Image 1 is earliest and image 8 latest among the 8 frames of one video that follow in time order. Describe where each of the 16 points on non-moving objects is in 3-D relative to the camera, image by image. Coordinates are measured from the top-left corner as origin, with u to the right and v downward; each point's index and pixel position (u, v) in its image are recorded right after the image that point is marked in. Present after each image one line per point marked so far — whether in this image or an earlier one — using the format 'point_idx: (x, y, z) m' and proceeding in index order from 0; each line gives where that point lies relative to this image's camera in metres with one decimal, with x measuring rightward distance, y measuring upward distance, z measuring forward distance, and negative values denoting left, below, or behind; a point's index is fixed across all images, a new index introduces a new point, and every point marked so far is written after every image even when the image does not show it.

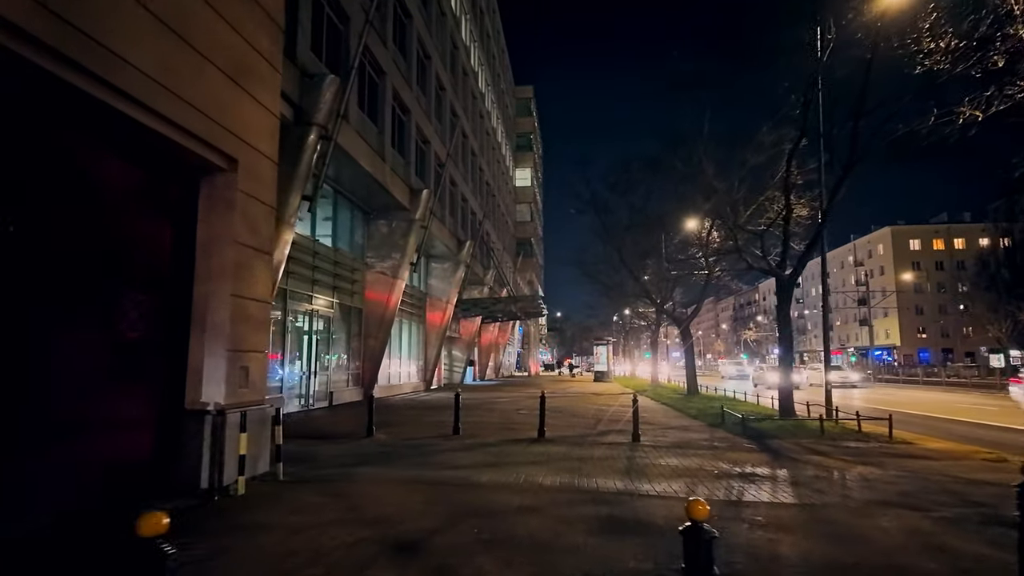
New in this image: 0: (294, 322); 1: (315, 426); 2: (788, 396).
0: (-7.4, -1.1, +19.8) m
1: (-5.7, -3.9, +17.1) m
2: (+9.0, -3.5, +19.1) m
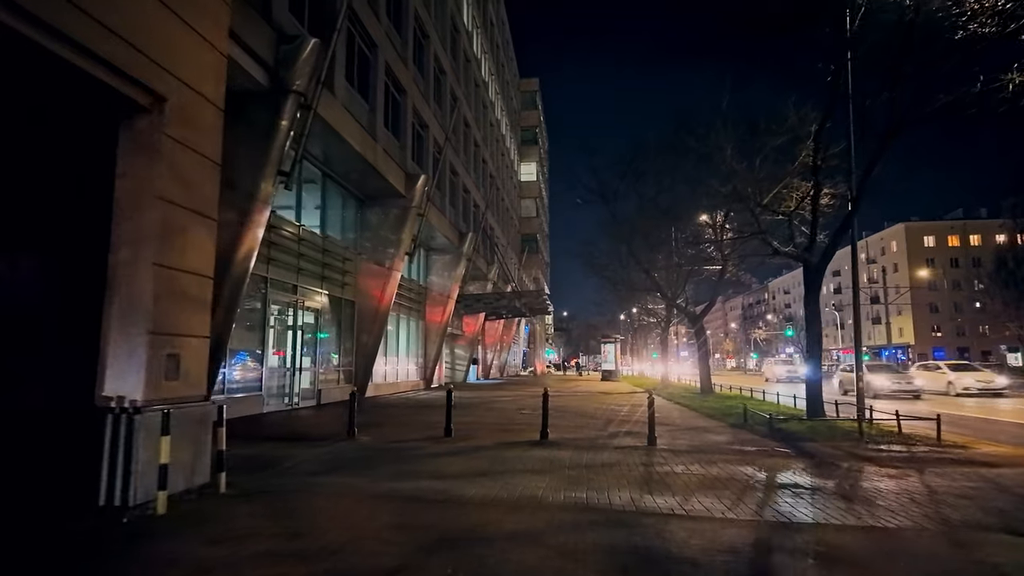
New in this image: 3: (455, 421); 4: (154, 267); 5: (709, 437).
0: (-7.4, -0.8, +18.2) m
1: (-5.7, -3.6, +15.5) m
2: (+9.0, -3.1, +17.3) m
3: (-1.6, -3.6, +15.7) m
4: (-4.1, +0.2, +6.8) m
5: (+4.5, -3.5, +13.7) m
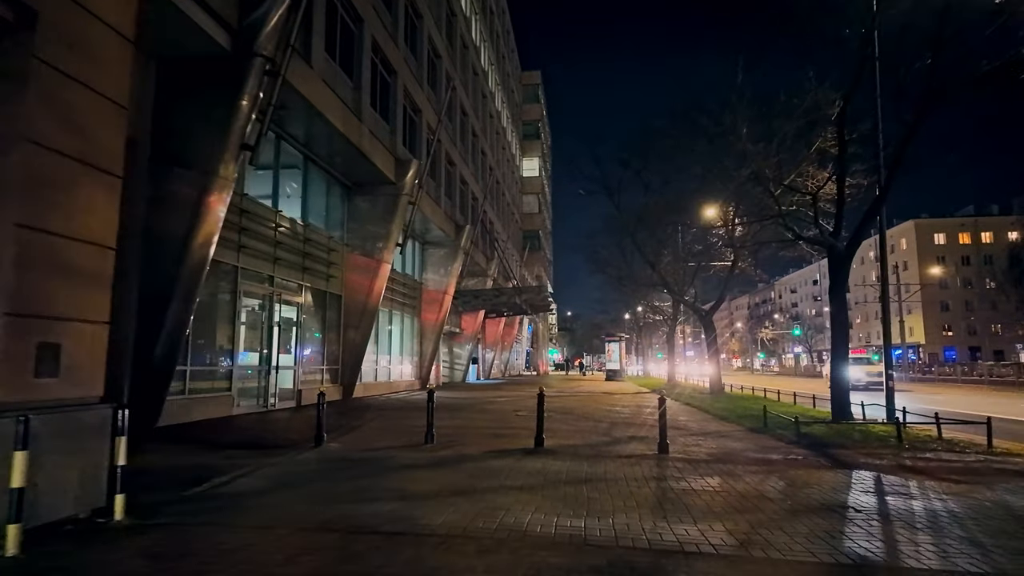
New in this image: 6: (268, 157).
0: (-7.5, -0.5, +16.7) m
1: (-5.9, -3.3, +14.0) m
2: (+8.9, -2.9, +15.7) m
3: (-1.7, -3.3, +14.1) m
4: (-4.3, +0.5, +5.2) m
5: (+4.4, -3.2, +12.1) m
6: (-7.5, +3.9, +18.0) m
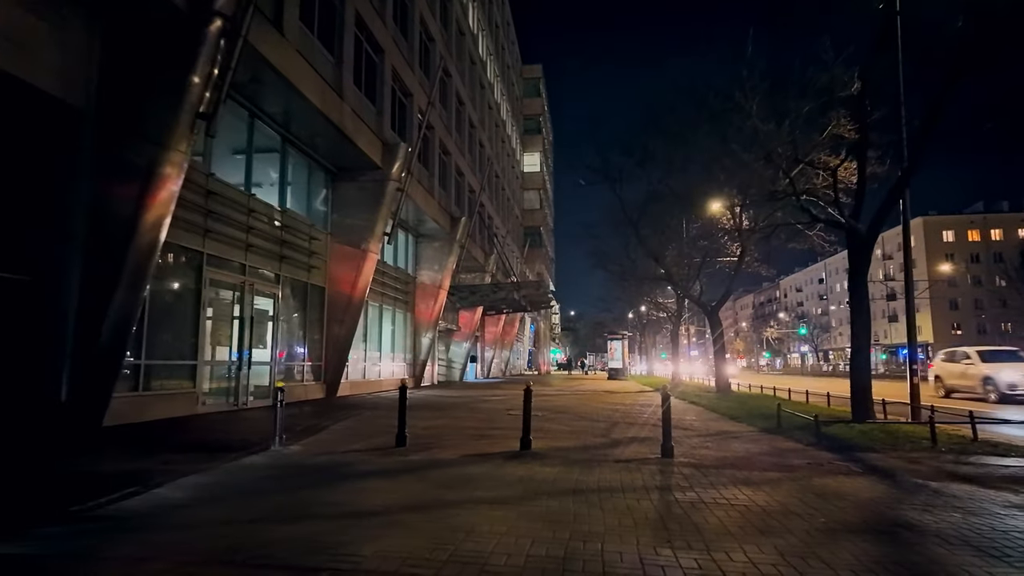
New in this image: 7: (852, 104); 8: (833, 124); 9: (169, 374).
0: (-7.7, -0.2, +15.4) m
1: (-6.1, -3.0, +12.7) m
2: (+8.6, -2.5, +14.3) m
3: (-2.0, -3.0, +12.8) m
4: (-4.6, +0.8, +3.9) m
5: (+4.1, -2.9, +10.8) m
6: (-7.8, +4.2, +16.8) m
7: (+9.7, +5.2, +16.9) m
8: (+9.3, +4.7, +17.2) m
9: (-8.0, -2.0, +13.6) m
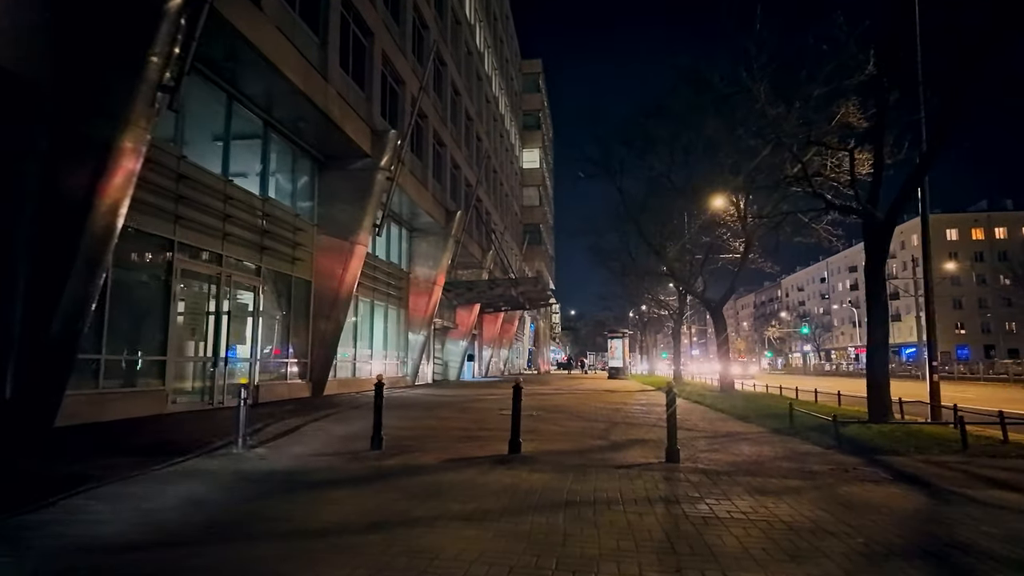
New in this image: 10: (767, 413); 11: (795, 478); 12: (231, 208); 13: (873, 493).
0: (-7.9, 0.0, +14.5) m
1: (-6.3, -2.8, +11.7) m
2: (+8.5, -2.3, +13.4) m
3: (-2.2, -2.8, +11.9) m
4: (-4.8, +1.0, +3.0) m
5: (+3.9, -2.7, +9.8) m
6: (-8.0, +4.5, +15.8) m
7: (+9.6, +5.4, +15.9) m
8: (+9.2, +4.9, +16.3) m
9: (-8.2, -1.8, +12.7) m
10: (+6.5, -3.2, +15.0) m
11: (+3.6, -2.4, +7.4) m
12: (-7.5, +2.1, +15.7) m
13: (+4.2, -2.4, +6.8) m
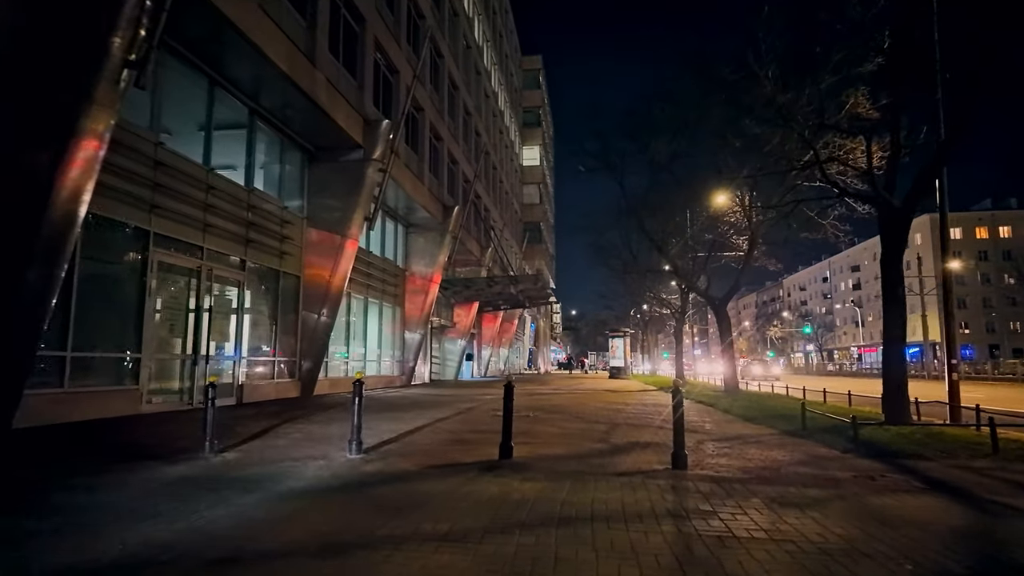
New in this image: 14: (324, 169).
0: (-8.0, +0.1, +13.8) m
1: (-6.4, -2.7, +11.0) m
2: (+8.3, -2.2, +12.6) m
3: (-2.3, -2.7, +11.1) m
4: (-4.9, +1.2, +2.2) m
5: (+3.8, -2.5, +9.1) m
6: (-8.1, +4.6, +15.1) m
7: (+9.5, +5.6, +15.2) m
8: (+9.1, +5.1, +15.5) m
9: (-8.3, -1.6, +12.0) m
10: (+6.4, -3.1, +14.3) m
11: (+3.4, -2.3, +6.7) m
12: (-7.6, +2.3, +15.0) m
13: (+4.1, -2.2, +6.0) m
14: (-6.4, +4.0, +19.9) m
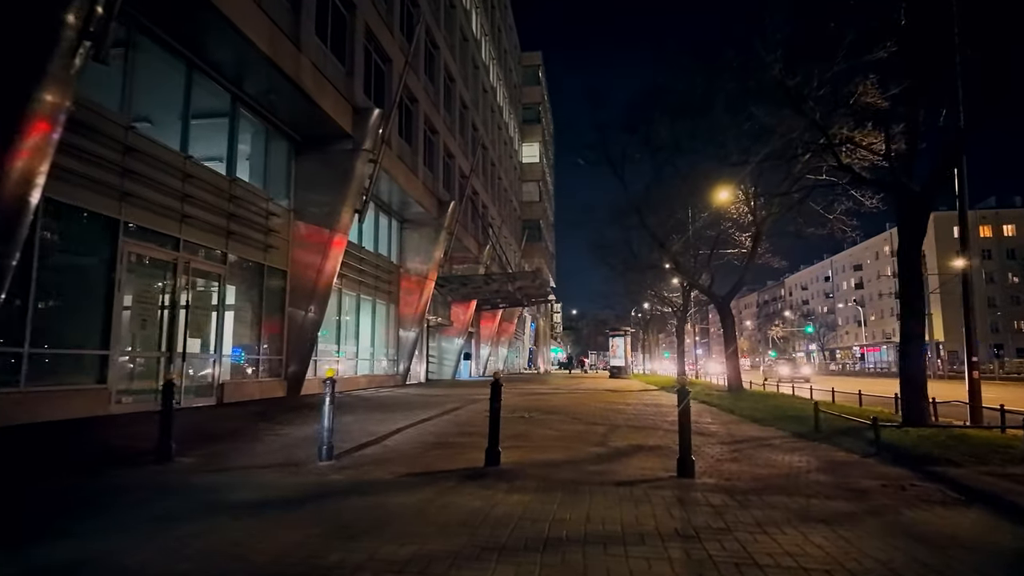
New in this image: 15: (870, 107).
0: (-8.2, +0.2, +13.0) m
1: (-6.6, -2.5, +10.2) m
2: (+8.2, -2.0, +11.8) m
3: (-2.4, -2.5, +10.4) m
4: (-5.1, +1.3, +1.5) m
5: (+3.7, -2.4, +8.3) m
6: (-8.2, +4.7, +14.3) m
7: (+9.3, +5.7, +14.4) m
8: (+8.9, +5.2, +14.7) m
9: (-8.4, -1.5, +11.2) m
10: (+6.3, -2.9, +13.5) m
11: (+3.3, -2.1, +5.9) m
12: (-7.8, +2.4, +14.2) m
13: (+3.9, -2.1, +5.3) m
14: (-6.5, +4.1, +19.1) m
15: (+8.9, +4.5, +14.6) m
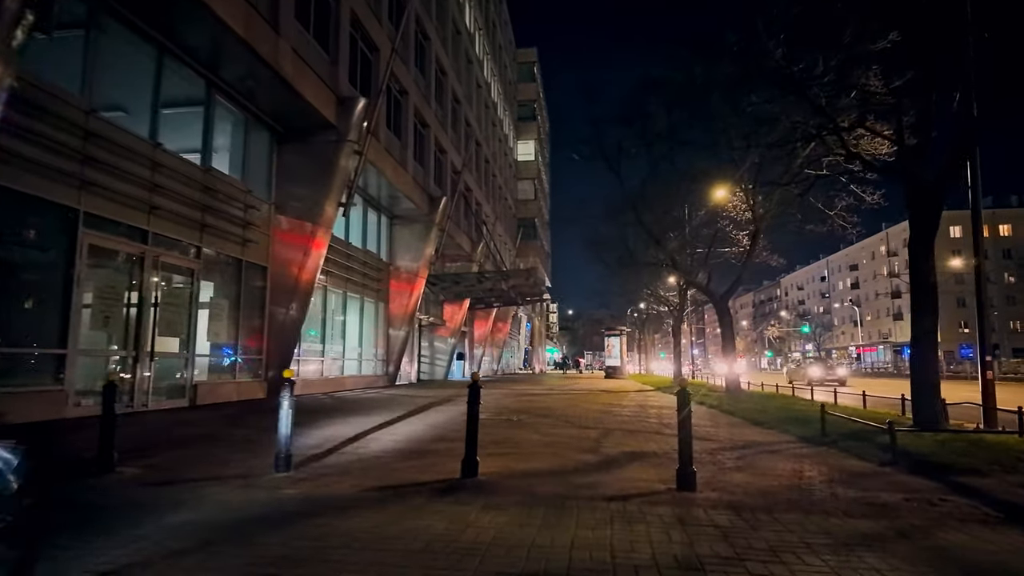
0: (-8.4, +0.4, +12.2) m
1: (-6.8, -2.4, +9.5) m
2: (+8.0, -1.9, +11.1) m
3: (-2.7, -2.4, +9.6) m
4: (-5.2, +1.4, +0.7) m
5: (+3.4, -2.3, +7.6) m
6: (-8.5, +4.8, +13.5) m
7: (+9.1, +5.8, +13.7) m
8: (+8.7, +5.3, +14.0) m
9: (-8.7, -1.4, +10.4) m
10: (+6.0, -2.8, +12.8) m
11: (+3.1, -2.0, +5.2) m
12: (-8.0, +2.5, +13.4) m
13: (+3.7, -2.0, +4.5) m
14: (-6.8, +4.3, +18.3) m
15: (+8.6, +4.6, +13.9) m
